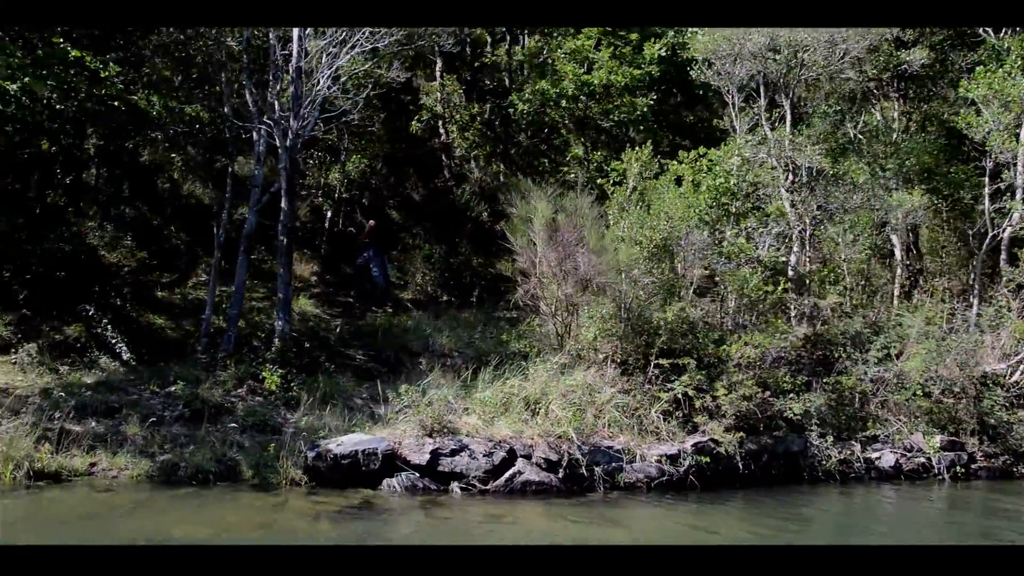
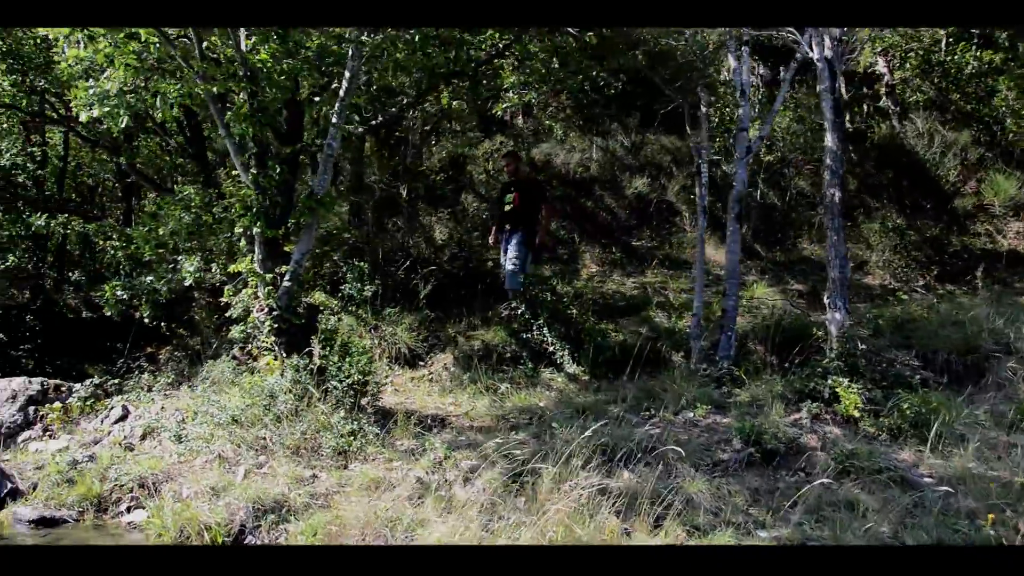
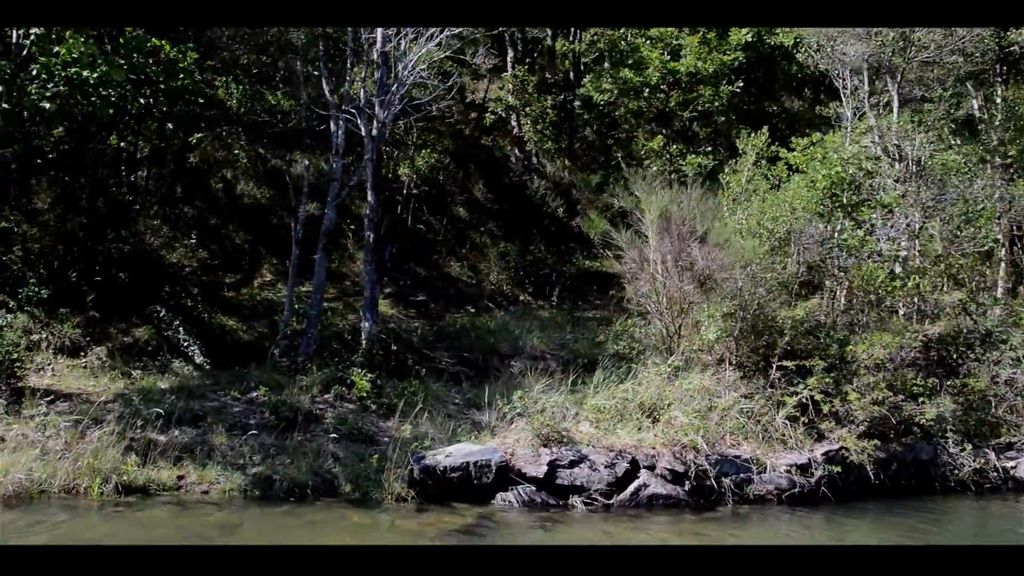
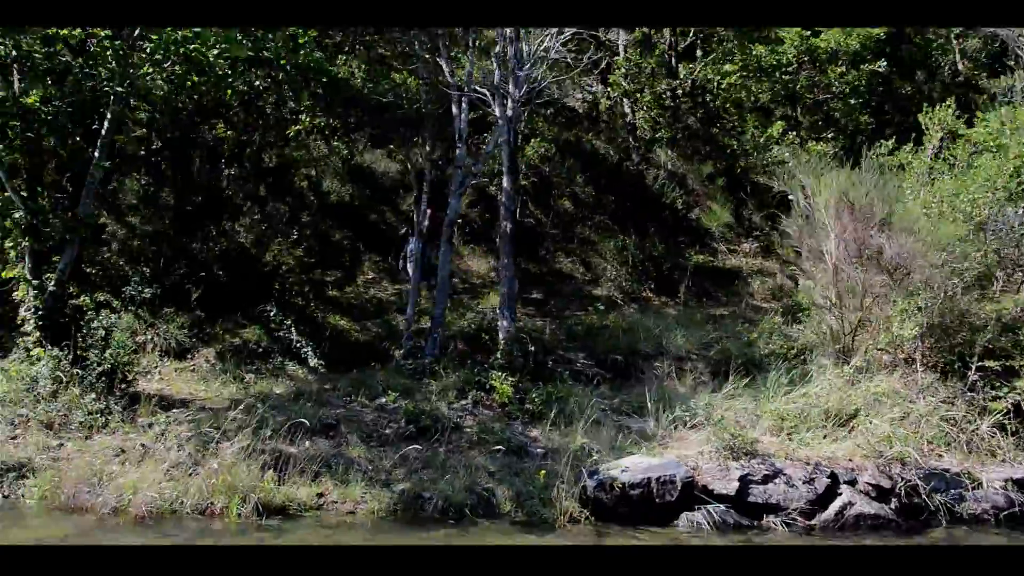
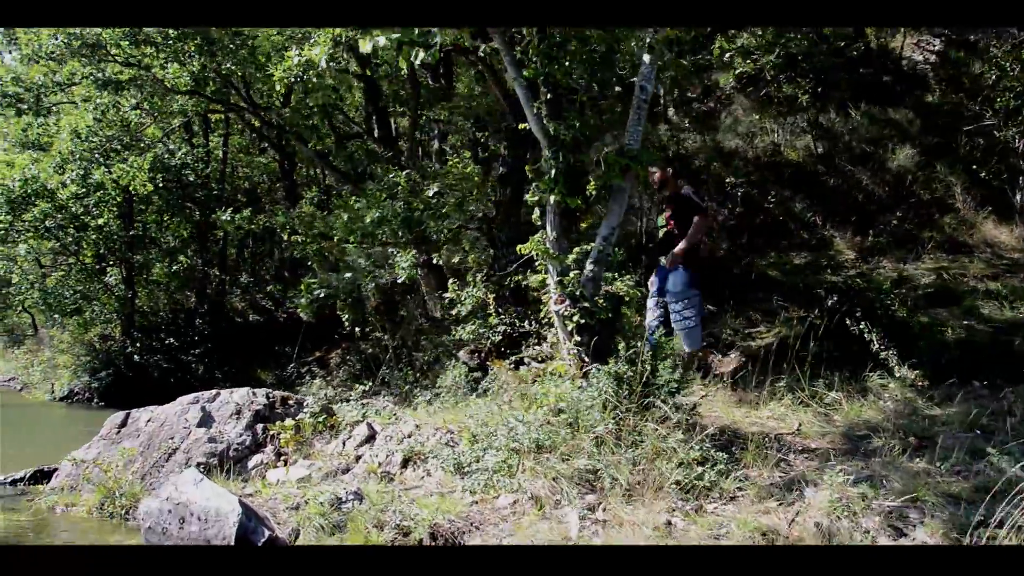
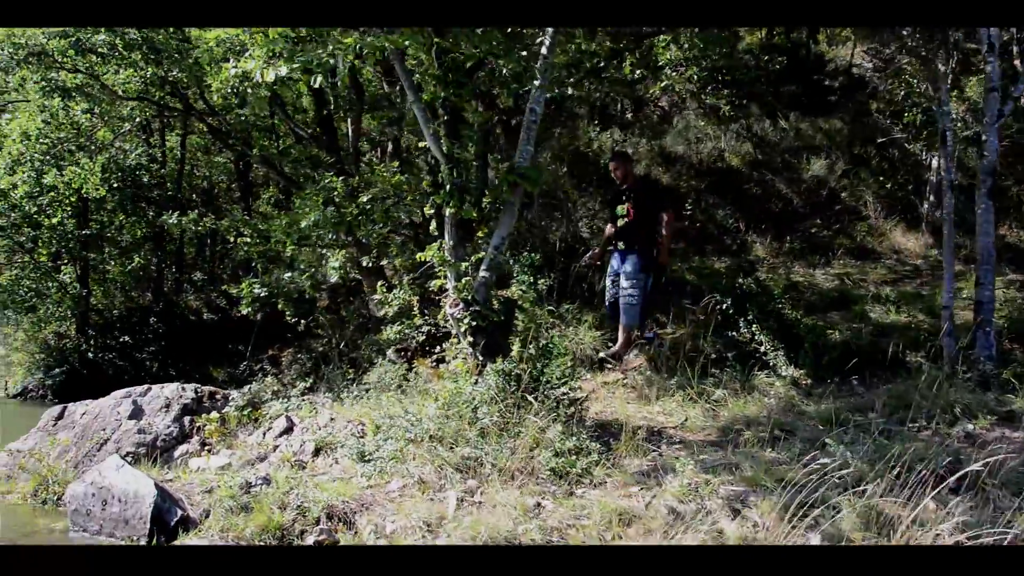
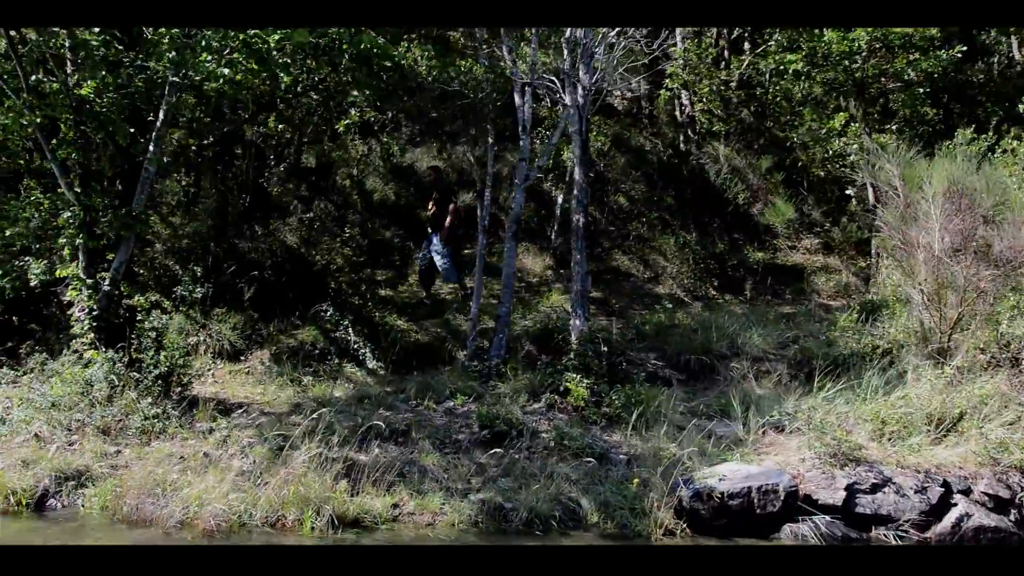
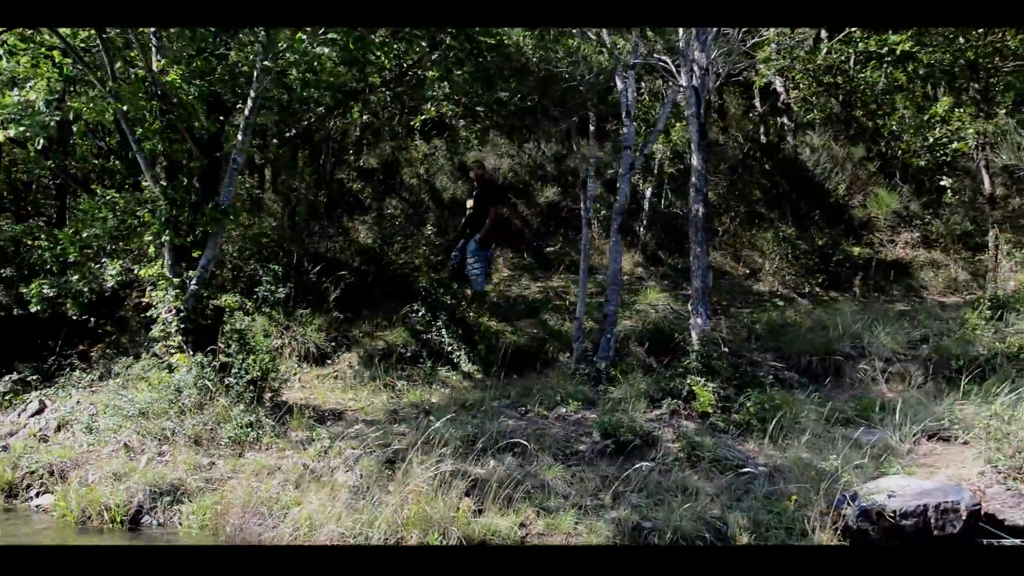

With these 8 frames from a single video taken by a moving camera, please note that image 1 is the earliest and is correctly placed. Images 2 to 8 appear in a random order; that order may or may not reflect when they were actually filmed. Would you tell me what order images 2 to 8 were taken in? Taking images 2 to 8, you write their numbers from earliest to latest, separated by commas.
3, 4, 7, 8, 2, 6, 5
